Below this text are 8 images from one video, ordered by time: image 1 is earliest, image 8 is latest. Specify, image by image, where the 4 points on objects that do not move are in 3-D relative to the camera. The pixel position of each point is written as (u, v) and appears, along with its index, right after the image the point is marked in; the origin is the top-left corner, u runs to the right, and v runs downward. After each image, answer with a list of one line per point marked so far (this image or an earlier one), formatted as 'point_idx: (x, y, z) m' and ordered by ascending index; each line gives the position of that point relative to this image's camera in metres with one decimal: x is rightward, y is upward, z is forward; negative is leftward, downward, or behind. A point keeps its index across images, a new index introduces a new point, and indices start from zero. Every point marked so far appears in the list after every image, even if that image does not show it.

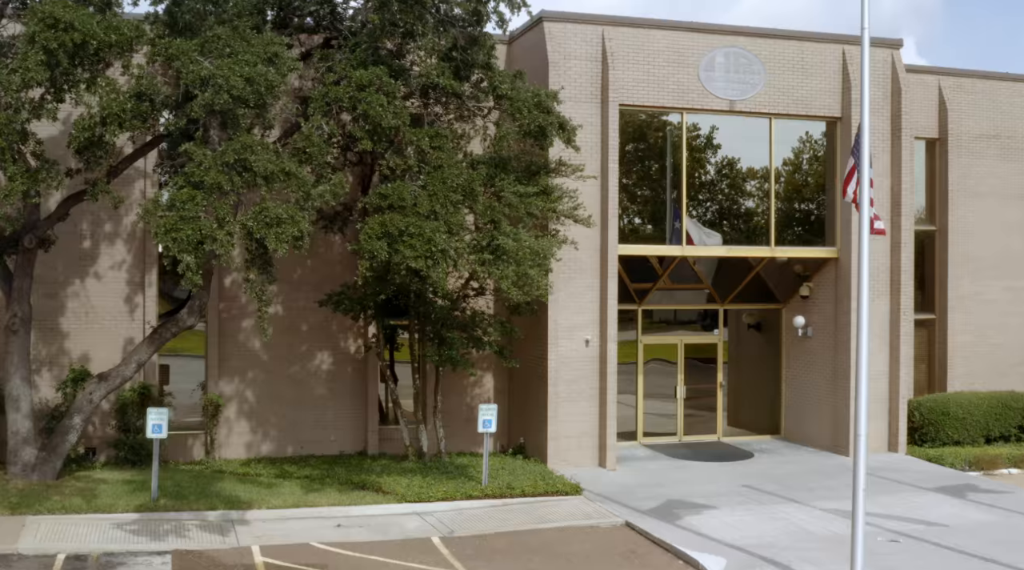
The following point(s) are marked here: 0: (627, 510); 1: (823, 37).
0: (+1.7, -3.4, +16.0) m
1: (+5.8, +4.6, +19.5) m
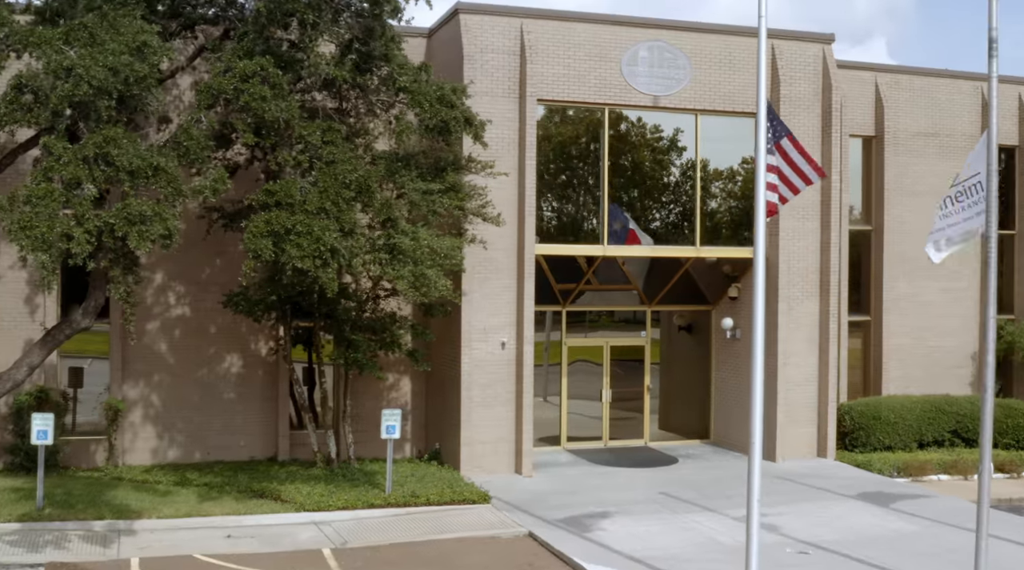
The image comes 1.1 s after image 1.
0: (+0.3, -3.4, +15.4) m
1: (+4.3, +4.6, +19.0) m
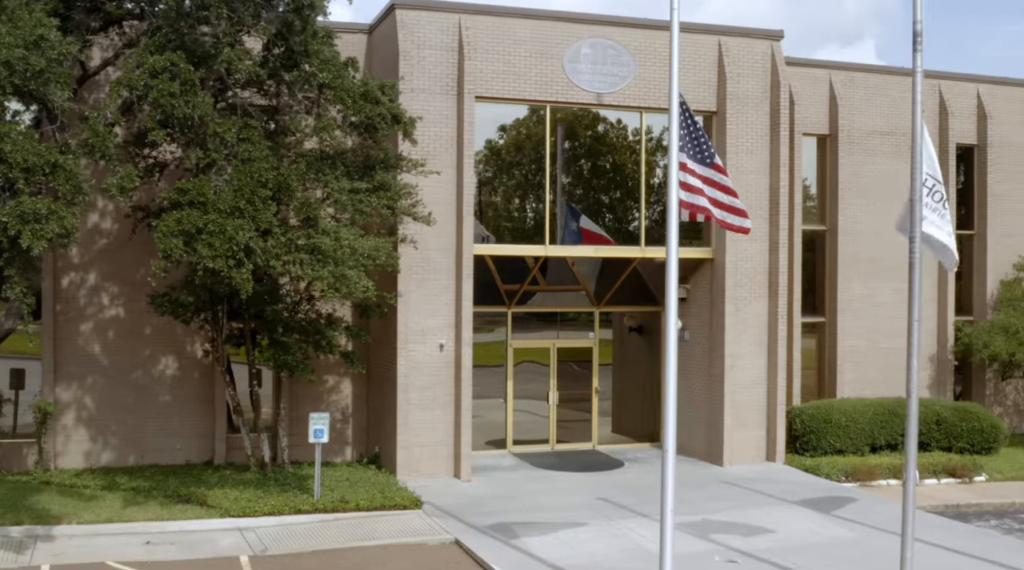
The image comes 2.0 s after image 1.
0: (-0.7, -3.4, +15.1) m
1: (+3.3, +4.6, +18.7) m
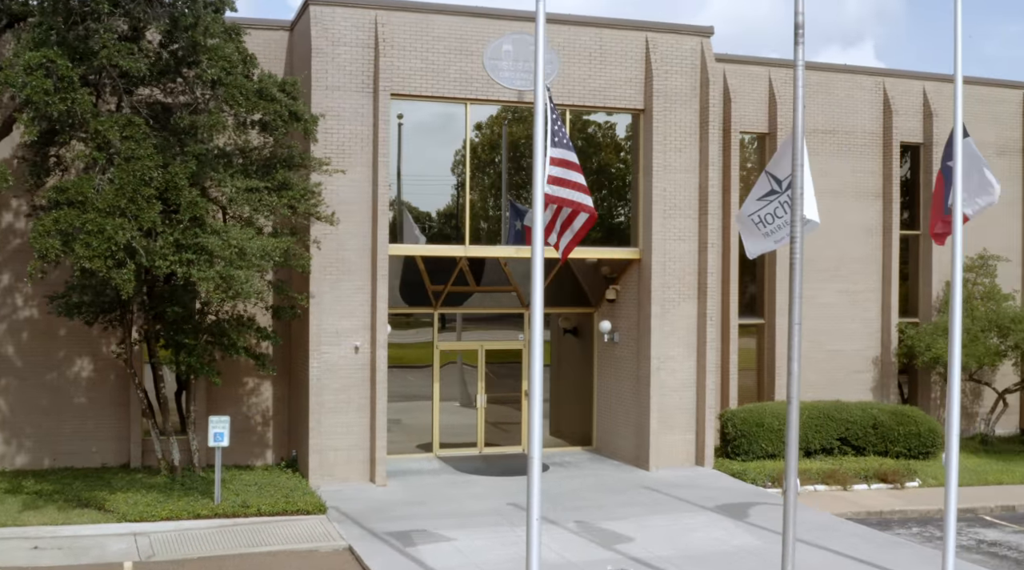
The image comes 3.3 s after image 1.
0: (-2.1, -3.4, +14.8) m
1: (+2.0, +4.6, +18.3) m
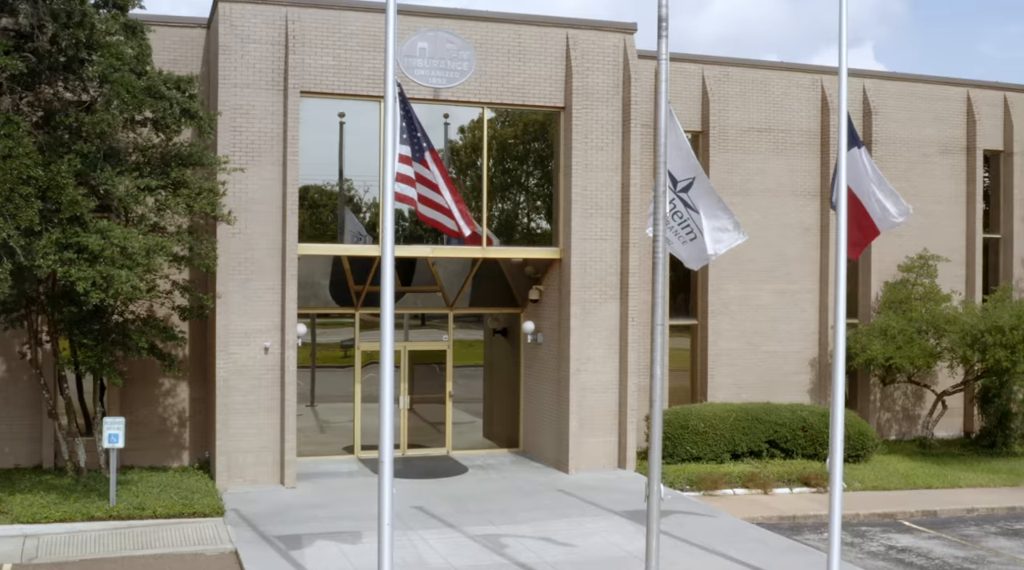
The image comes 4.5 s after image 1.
0: (-3.6, -3.4, +14.6) m
1: (+0.6, +4.6, +18.1) m
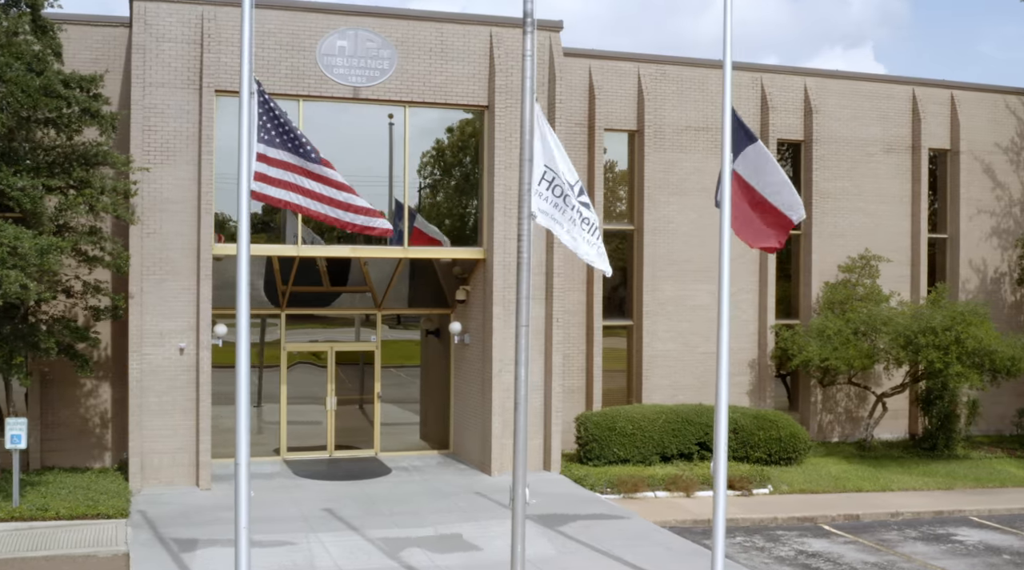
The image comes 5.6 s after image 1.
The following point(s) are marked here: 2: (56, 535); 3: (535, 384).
0: (-4.9, -3.4, +14.5) m
1: (-0.7, +4.5, +17.9) m
2: (-6.2, -3.4, +14.5) m
3: (+0.4, -1.7, +18.1) m
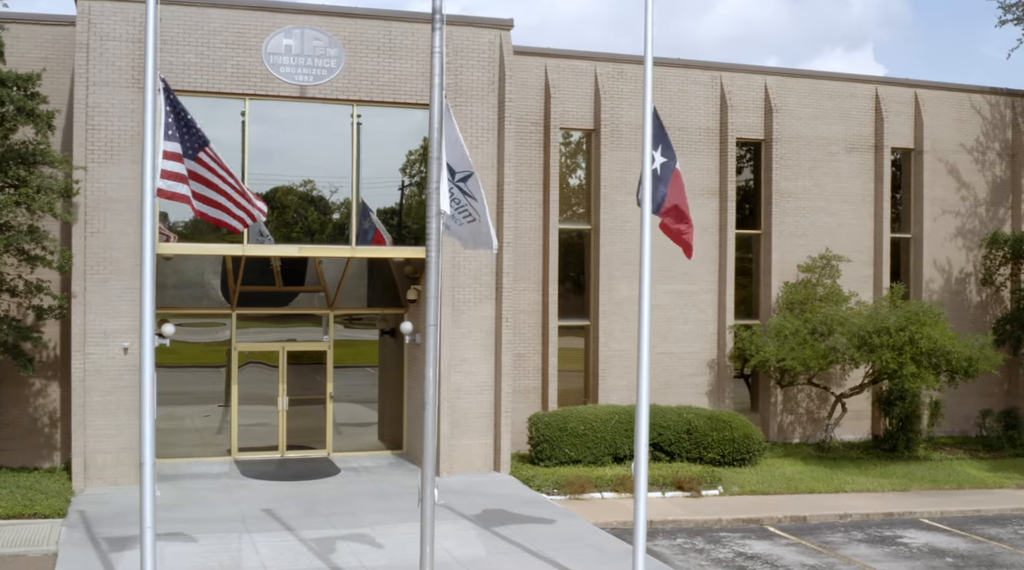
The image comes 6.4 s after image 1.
0: (-5.8, -3.4, +14.4) m
1: (-1.6, +4.6, +17.9) m
2: (-7.1, -3.4, +14.4) m
3: (-0.5, -1.7, +18.0) m
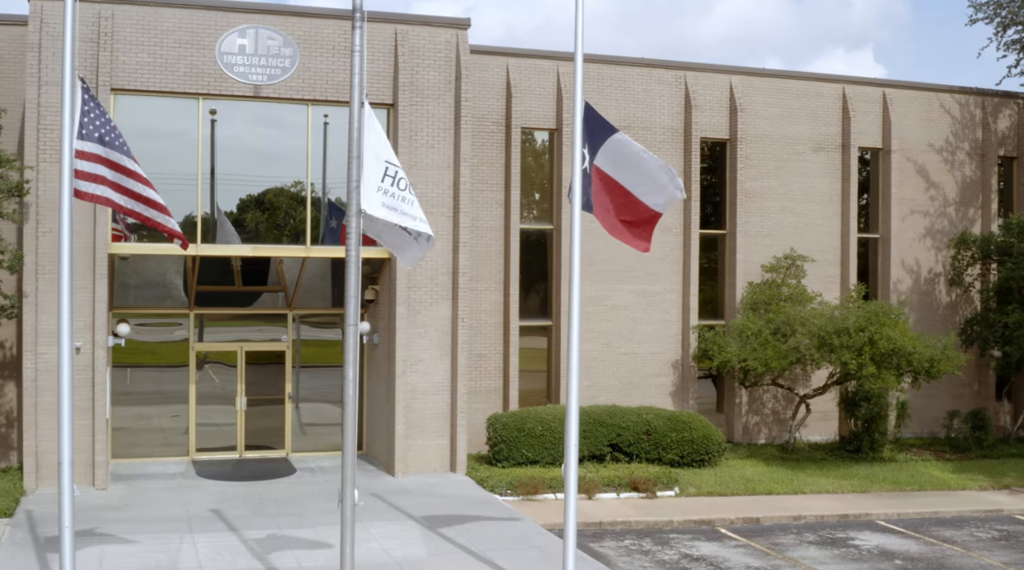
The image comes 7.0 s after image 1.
0: (-6.6, -3.4, +14.4) m
1: (-2.3, +4.6, +17.8) m
2: (-7.9, -3.4, +14.4) m
3: (-1.2, -1.7, +18.0) m
